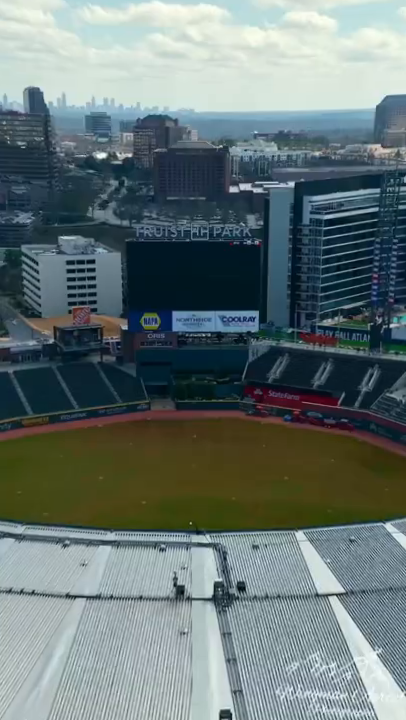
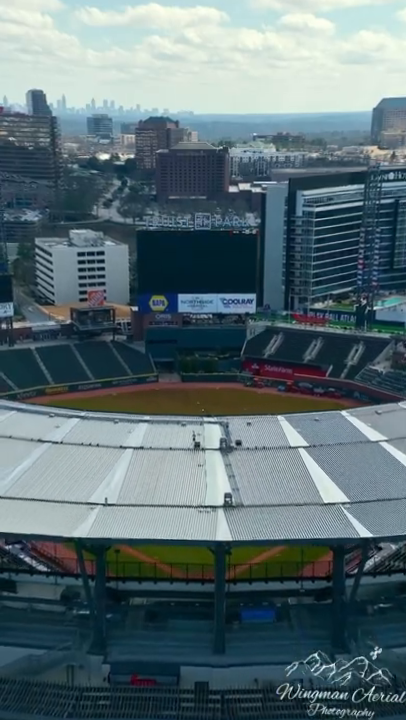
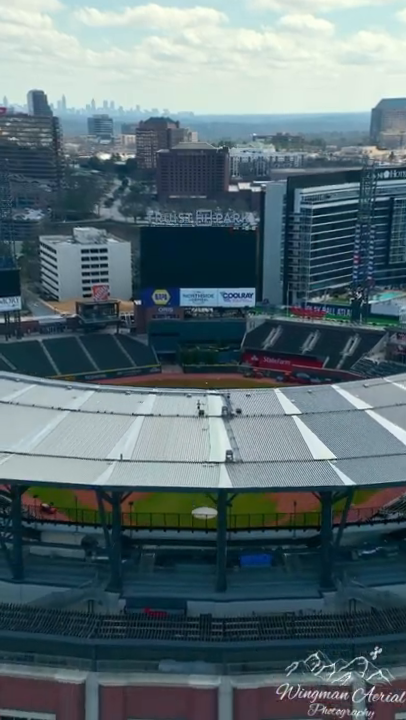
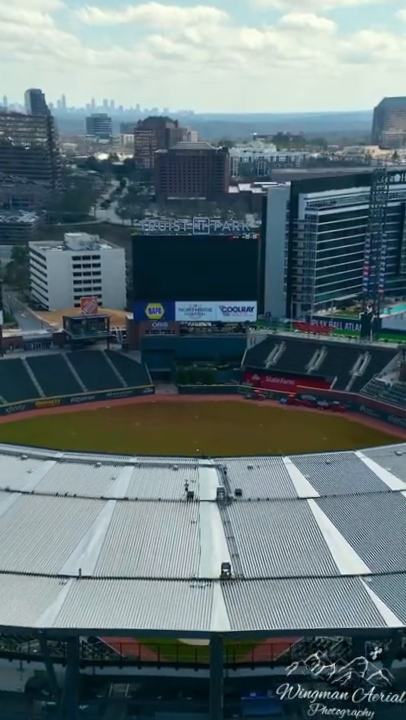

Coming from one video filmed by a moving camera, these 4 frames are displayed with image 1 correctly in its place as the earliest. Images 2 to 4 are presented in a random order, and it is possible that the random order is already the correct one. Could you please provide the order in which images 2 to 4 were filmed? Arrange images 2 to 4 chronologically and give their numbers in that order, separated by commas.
4, 2, 3
